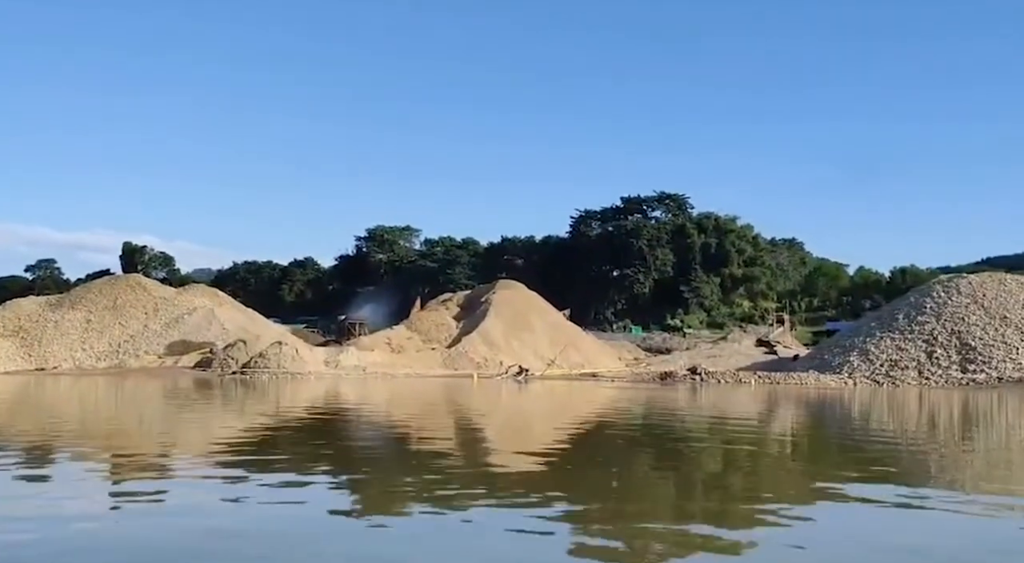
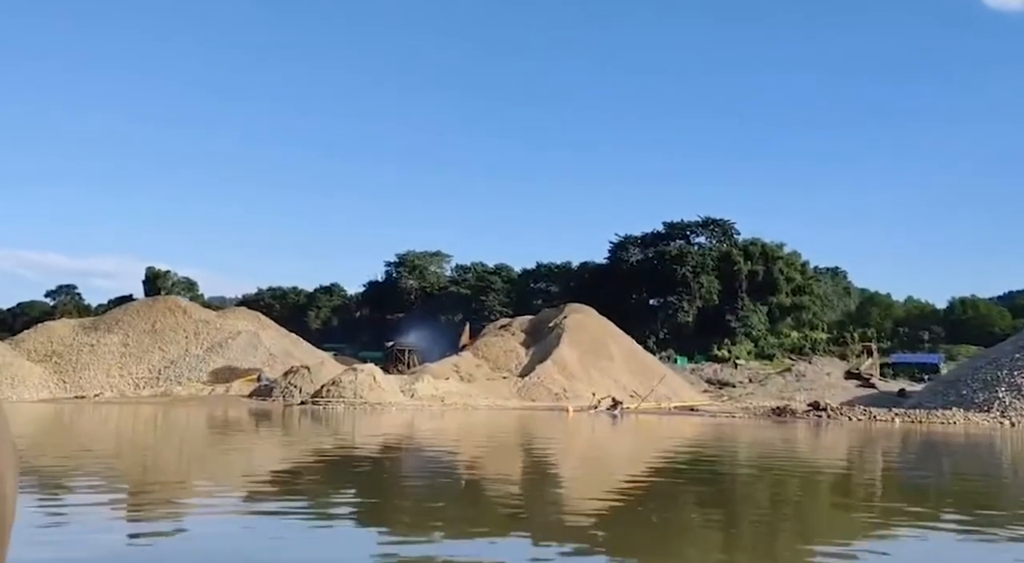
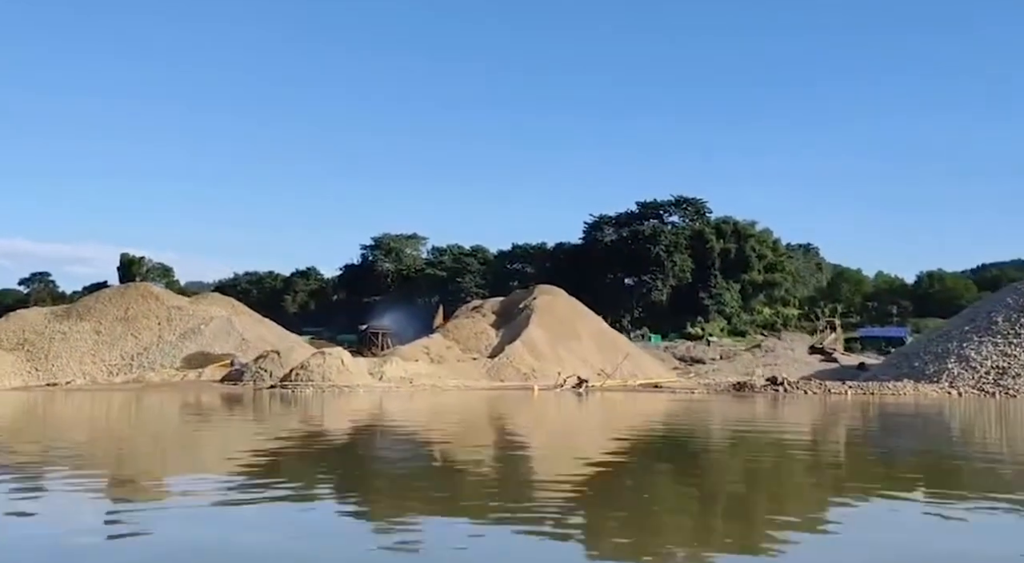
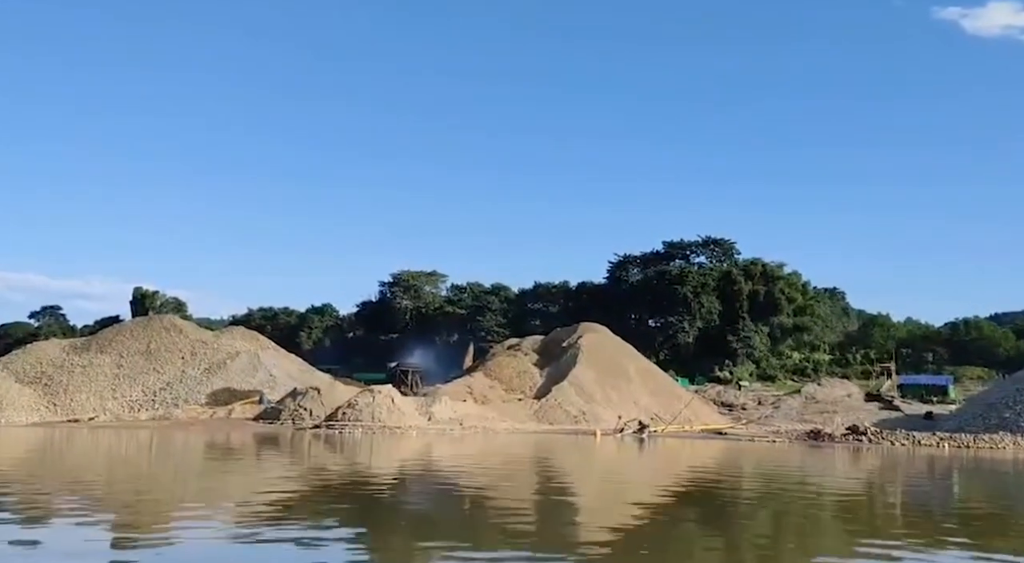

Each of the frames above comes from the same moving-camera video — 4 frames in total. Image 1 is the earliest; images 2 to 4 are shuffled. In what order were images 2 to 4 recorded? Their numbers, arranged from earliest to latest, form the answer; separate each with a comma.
3, 2, 4
